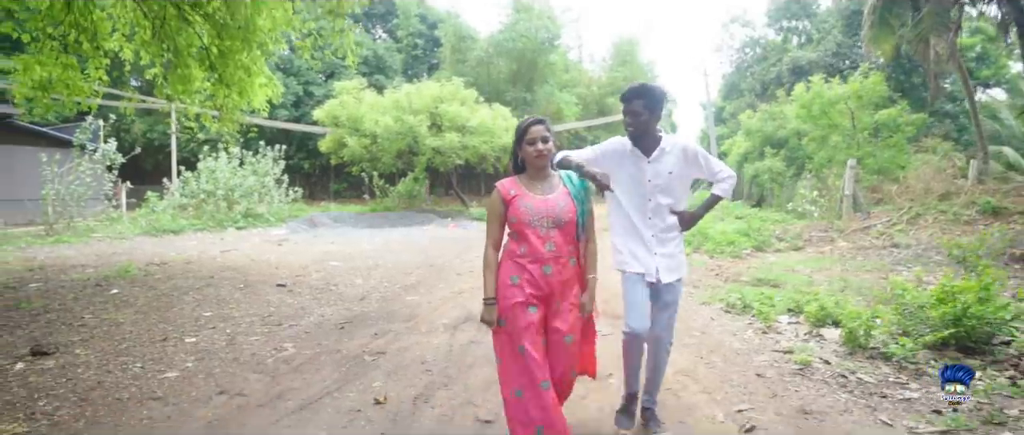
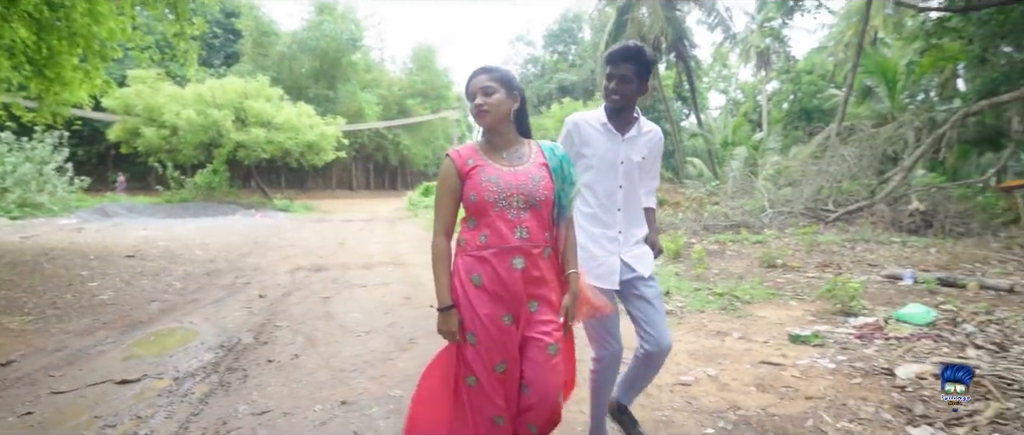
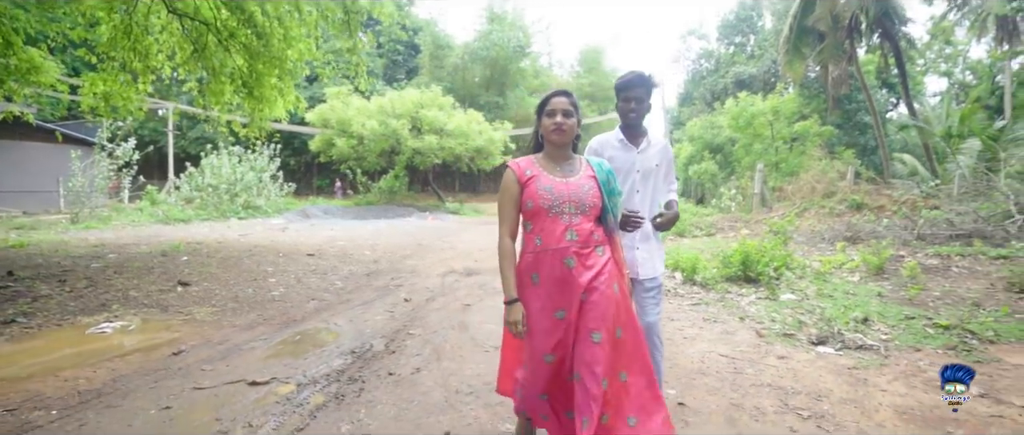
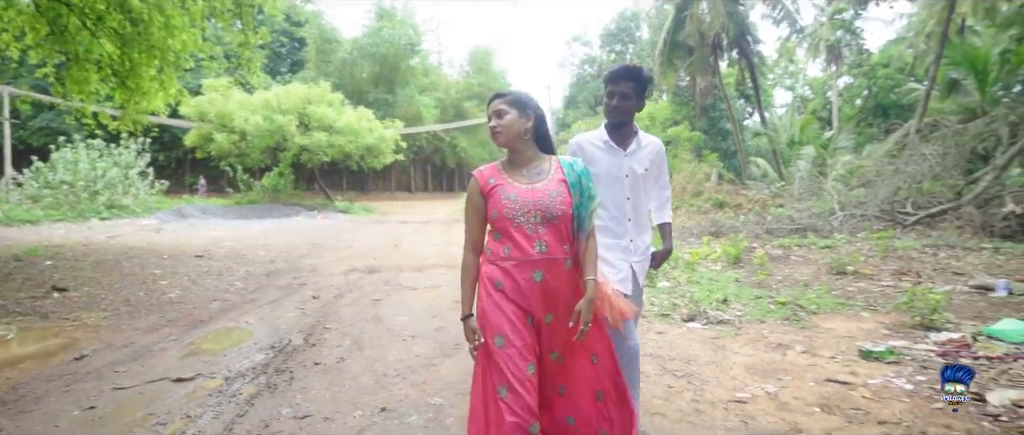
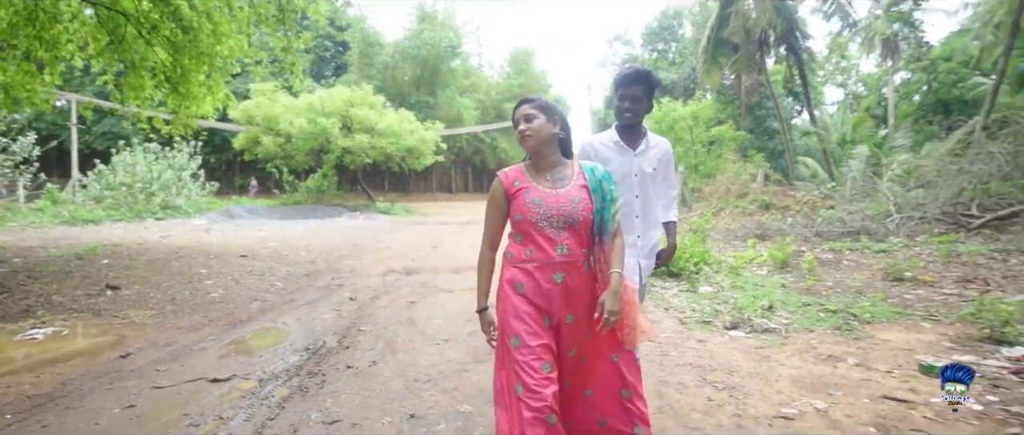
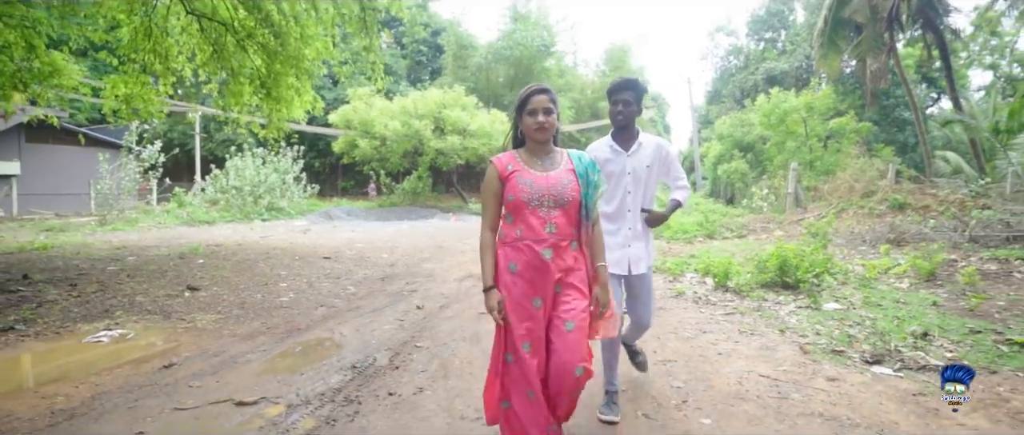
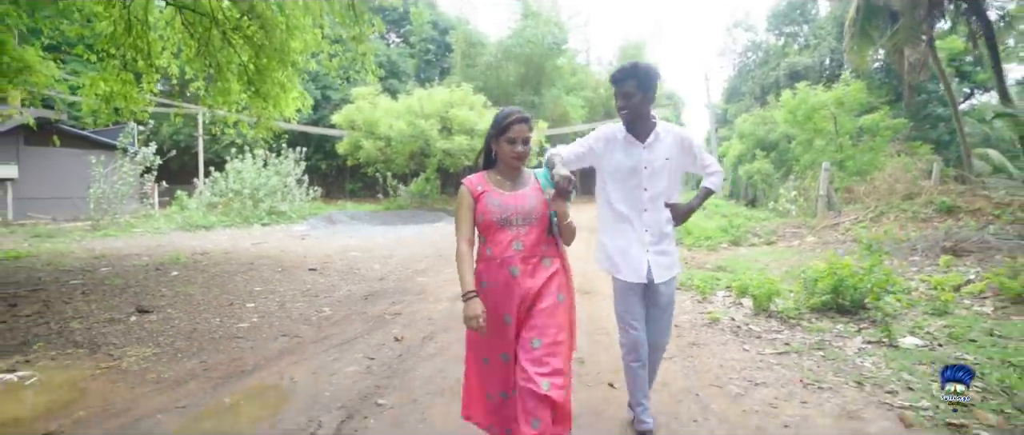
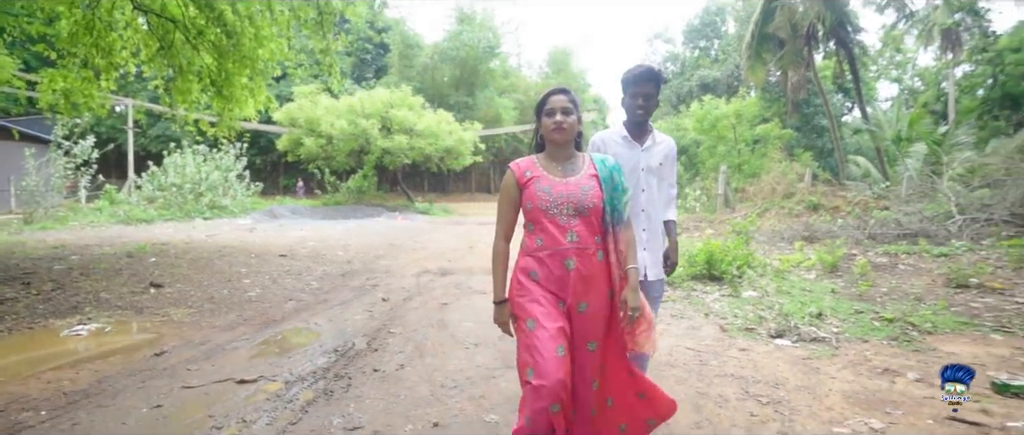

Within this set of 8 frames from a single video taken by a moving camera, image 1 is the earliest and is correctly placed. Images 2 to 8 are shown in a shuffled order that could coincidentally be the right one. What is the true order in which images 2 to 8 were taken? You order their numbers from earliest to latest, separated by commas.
7, 6, 3, 8, 5, 4, 2
